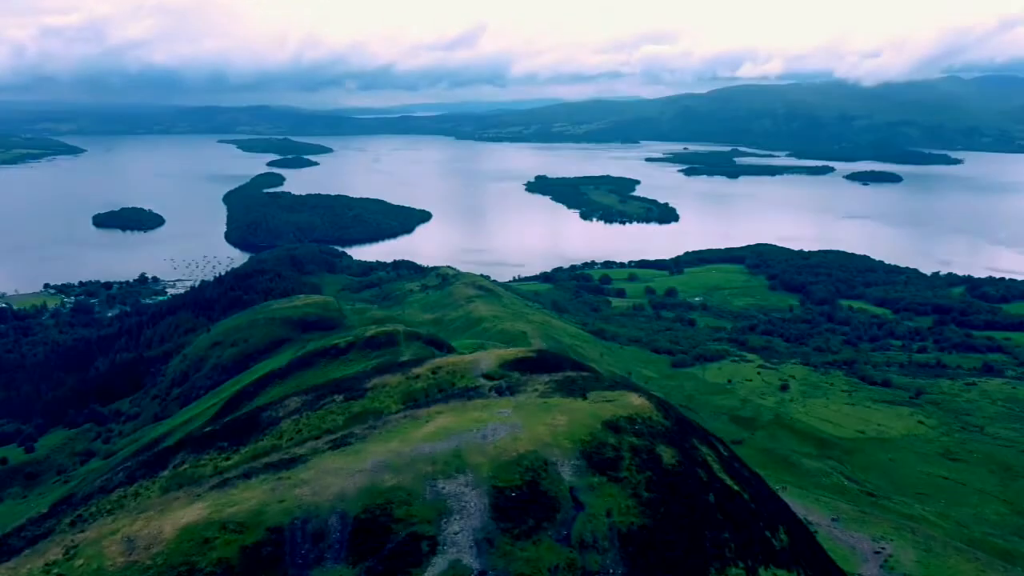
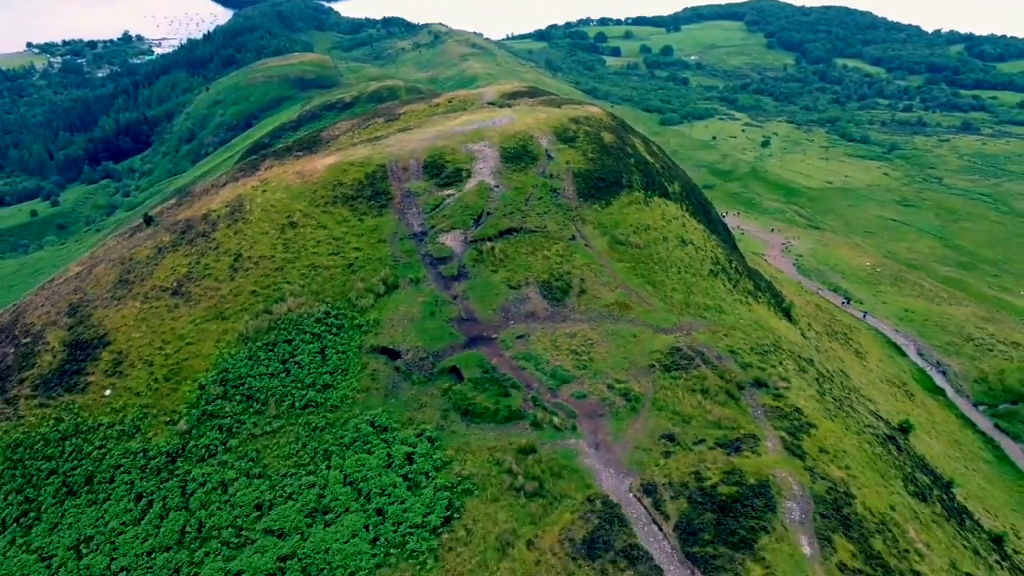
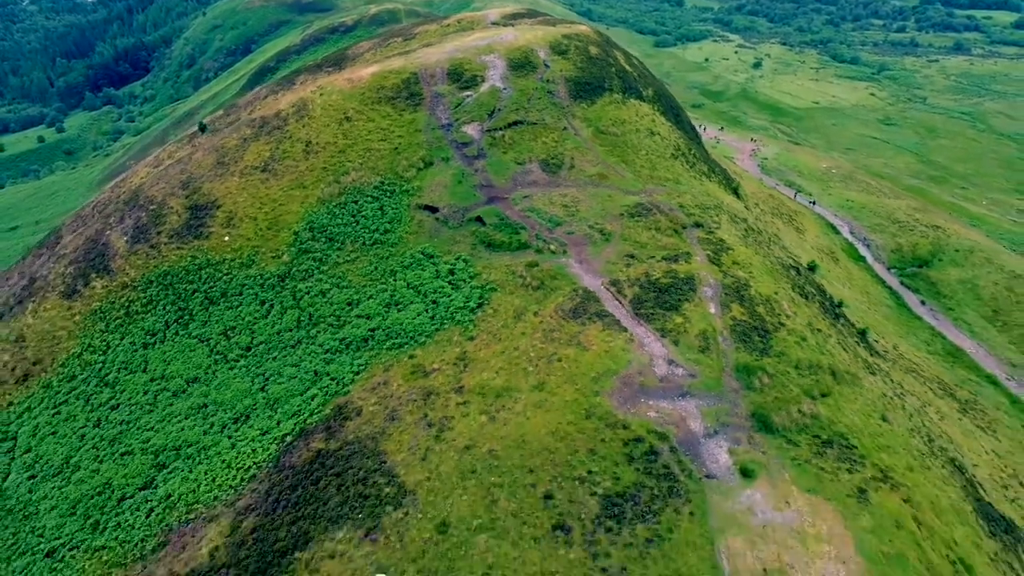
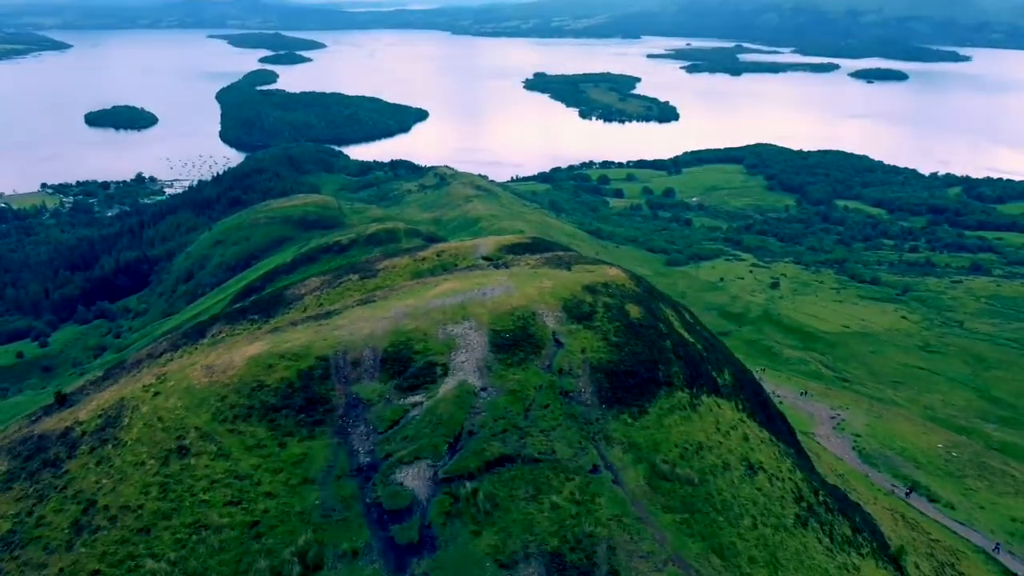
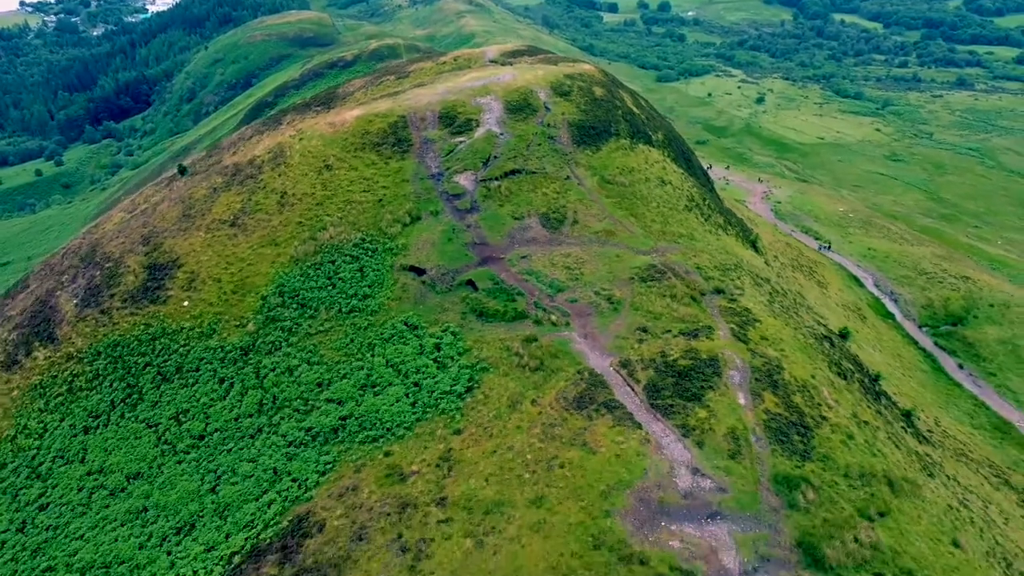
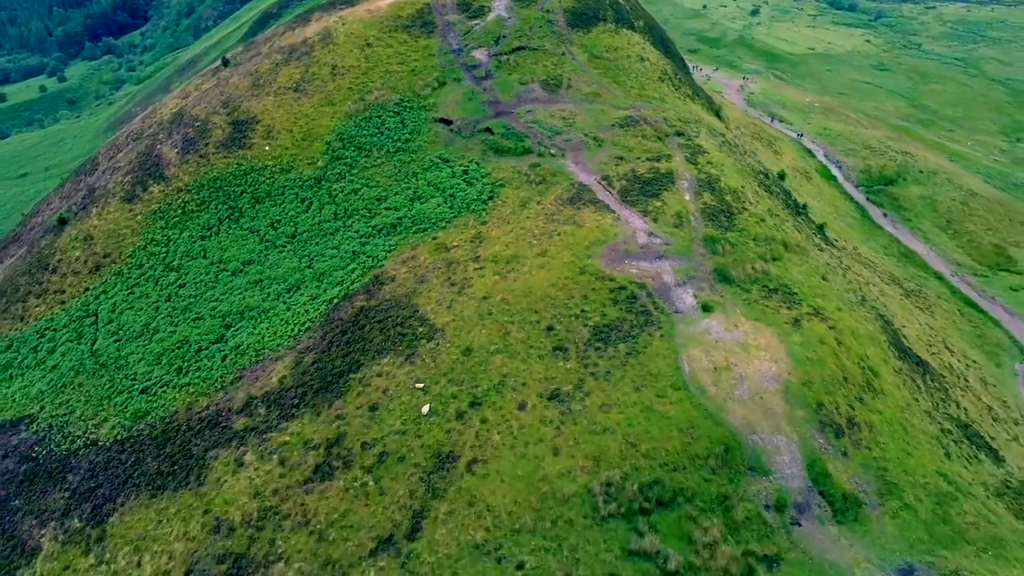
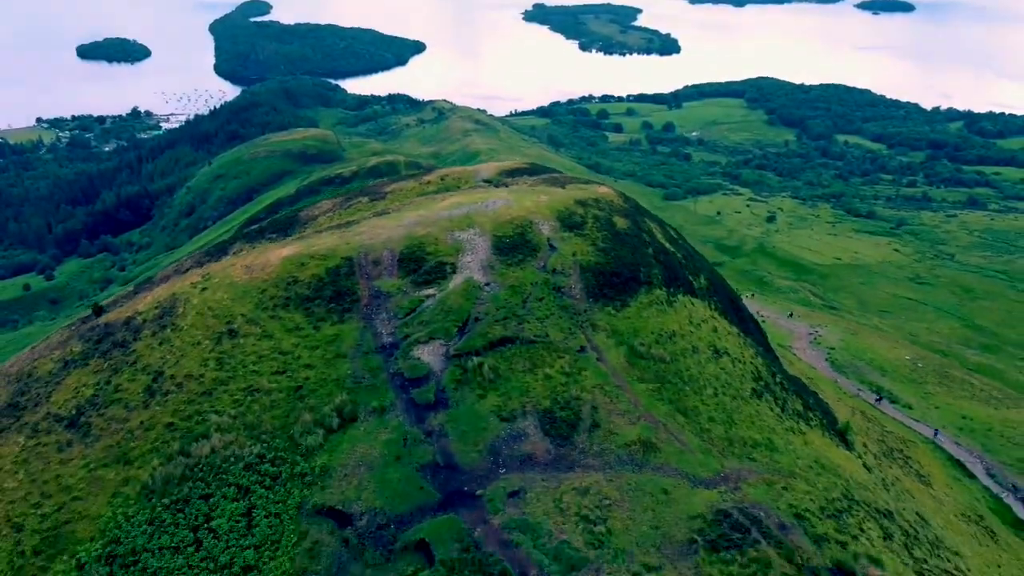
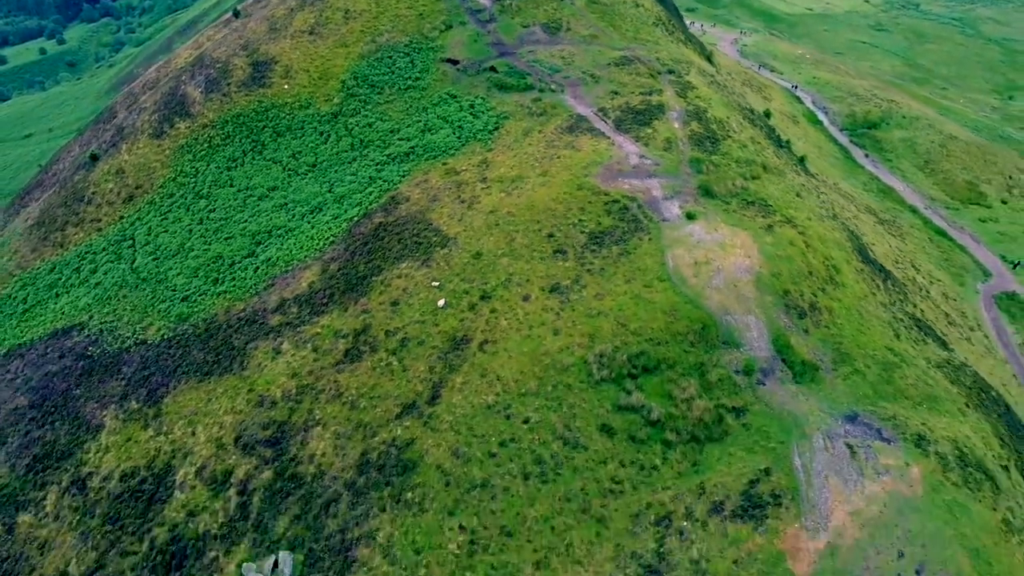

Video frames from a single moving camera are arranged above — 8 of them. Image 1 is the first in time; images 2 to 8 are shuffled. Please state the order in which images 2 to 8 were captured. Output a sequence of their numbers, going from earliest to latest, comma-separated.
4, 7, 2, 5, 3, 6, 8
